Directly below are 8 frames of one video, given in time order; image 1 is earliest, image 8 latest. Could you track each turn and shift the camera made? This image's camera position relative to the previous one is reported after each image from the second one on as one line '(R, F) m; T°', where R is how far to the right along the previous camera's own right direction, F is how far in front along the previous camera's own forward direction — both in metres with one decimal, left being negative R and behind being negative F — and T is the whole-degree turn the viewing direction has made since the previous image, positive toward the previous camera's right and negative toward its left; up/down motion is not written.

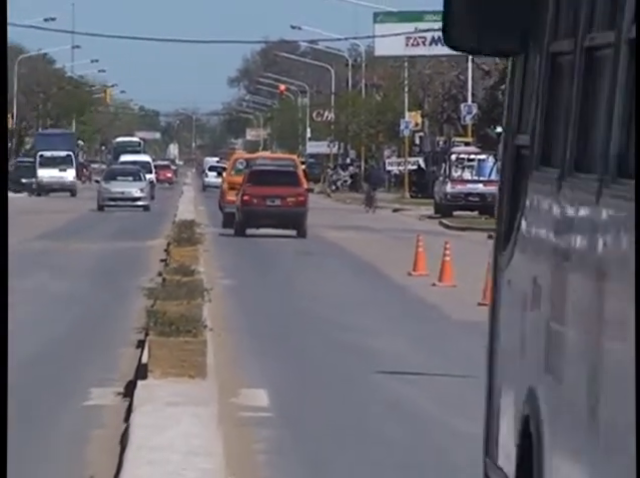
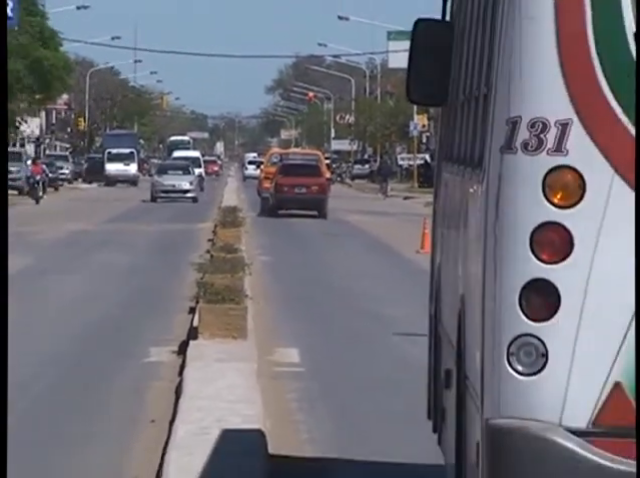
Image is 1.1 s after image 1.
(+0.2, -1.5) m; -2°
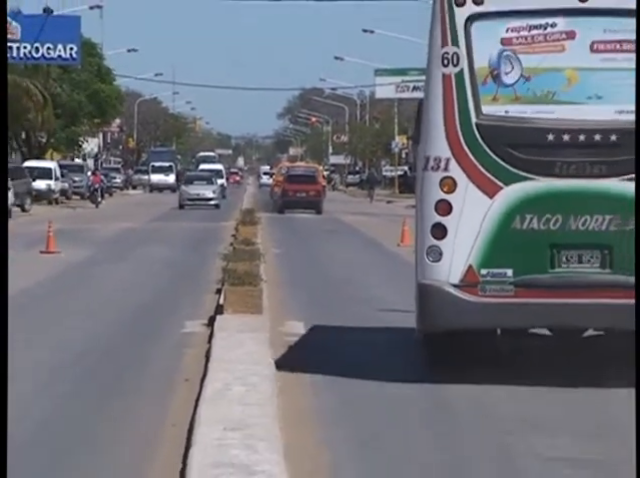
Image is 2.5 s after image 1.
(+0.1, -2.3) m; -1°
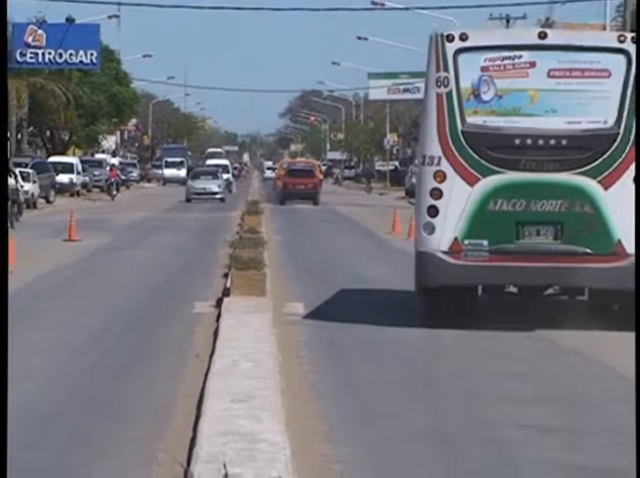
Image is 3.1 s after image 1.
(0.0, -1.1) m; 0°
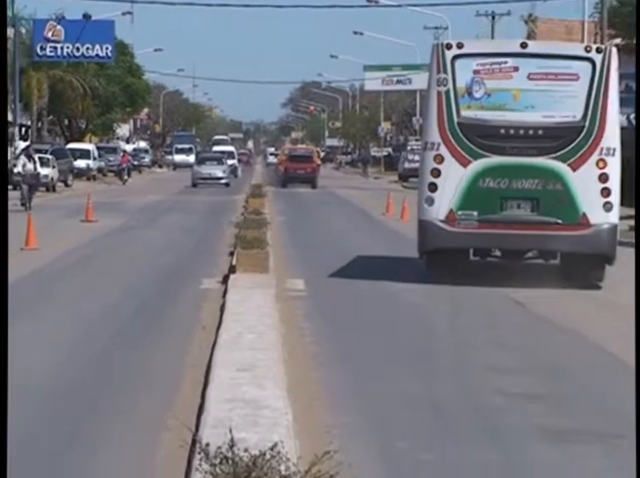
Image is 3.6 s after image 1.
(0.0, -1.0) m; 0°
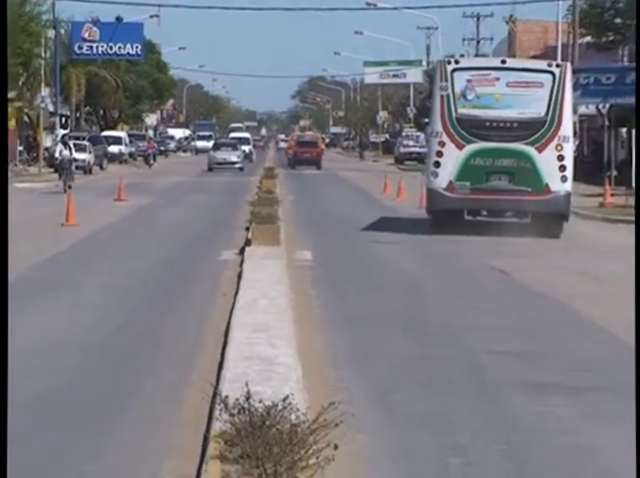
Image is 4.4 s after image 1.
(+0.1, -1.8) m; 0°
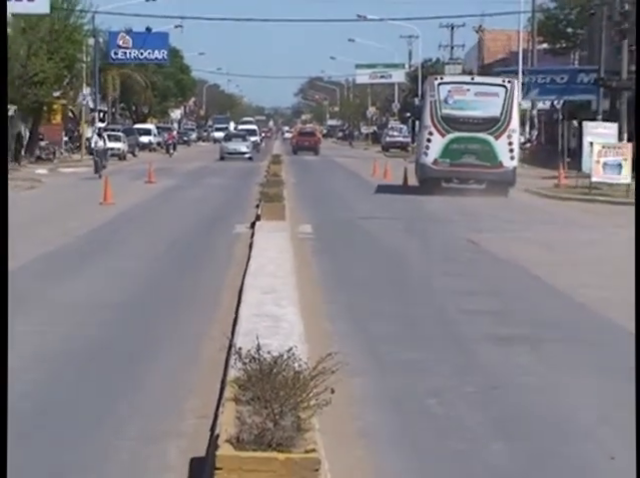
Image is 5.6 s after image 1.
(+0.1, -2.8) m; 0°
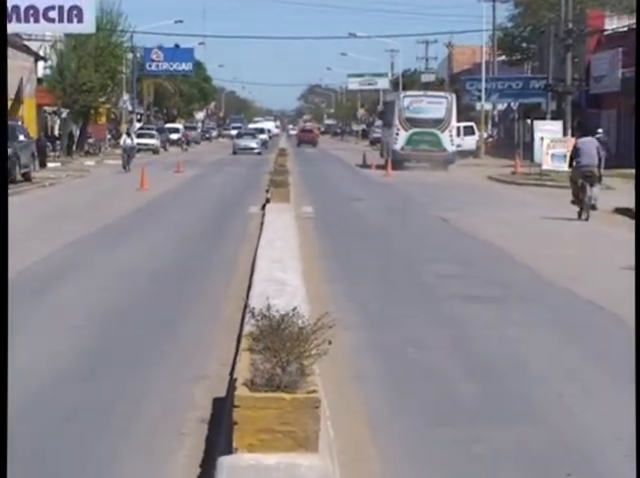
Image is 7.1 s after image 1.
(+0.1, -3.9) m; 0°
